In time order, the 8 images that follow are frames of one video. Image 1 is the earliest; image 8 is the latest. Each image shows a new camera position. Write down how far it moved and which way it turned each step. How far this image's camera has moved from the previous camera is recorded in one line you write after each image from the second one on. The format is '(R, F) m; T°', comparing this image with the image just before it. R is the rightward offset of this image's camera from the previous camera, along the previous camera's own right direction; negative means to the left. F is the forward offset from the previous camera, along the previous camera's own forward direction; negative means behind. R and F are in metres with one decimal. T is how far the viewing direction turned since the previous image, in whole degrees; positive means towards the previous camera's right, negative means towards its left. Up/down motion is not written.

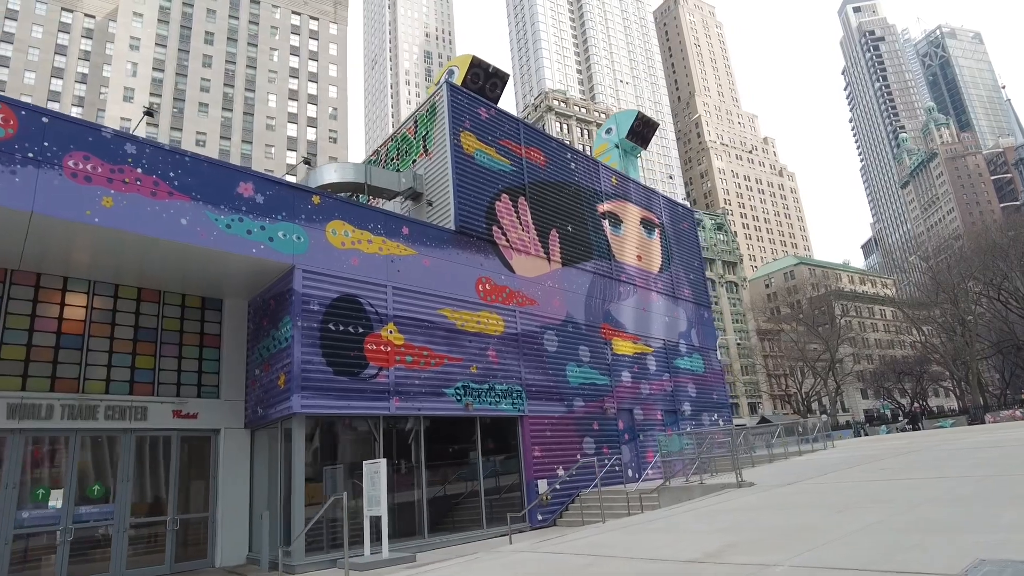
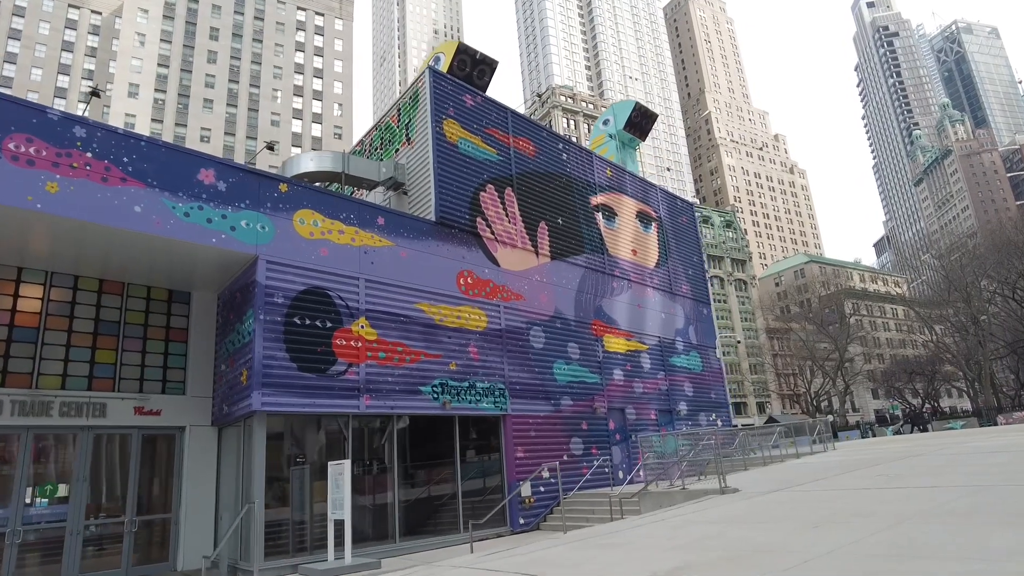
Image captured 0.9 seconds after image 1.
(+0.7, +0.7) m; -1°
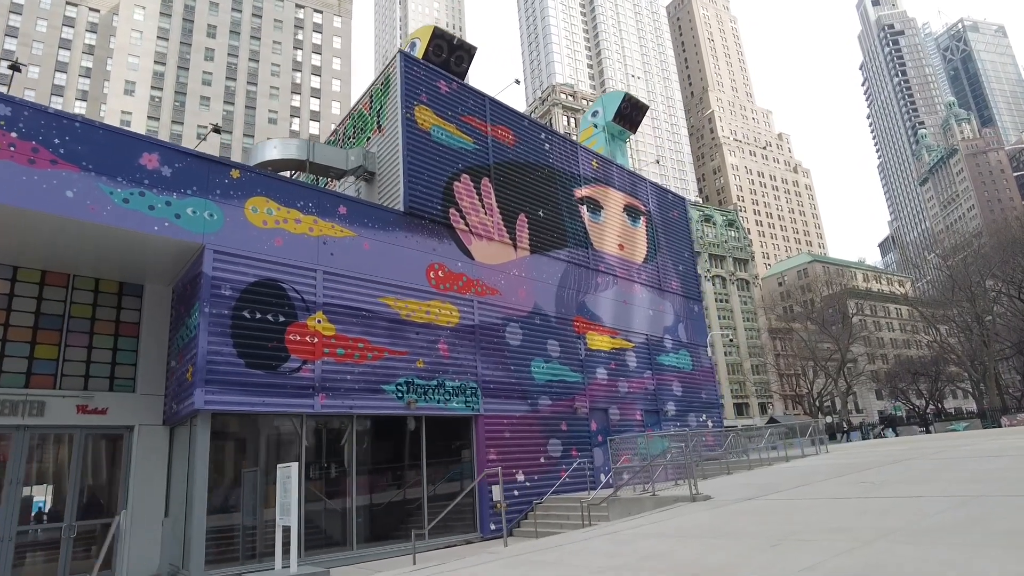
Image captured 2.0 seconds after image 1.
(+0.8, +0.8) m; 0°
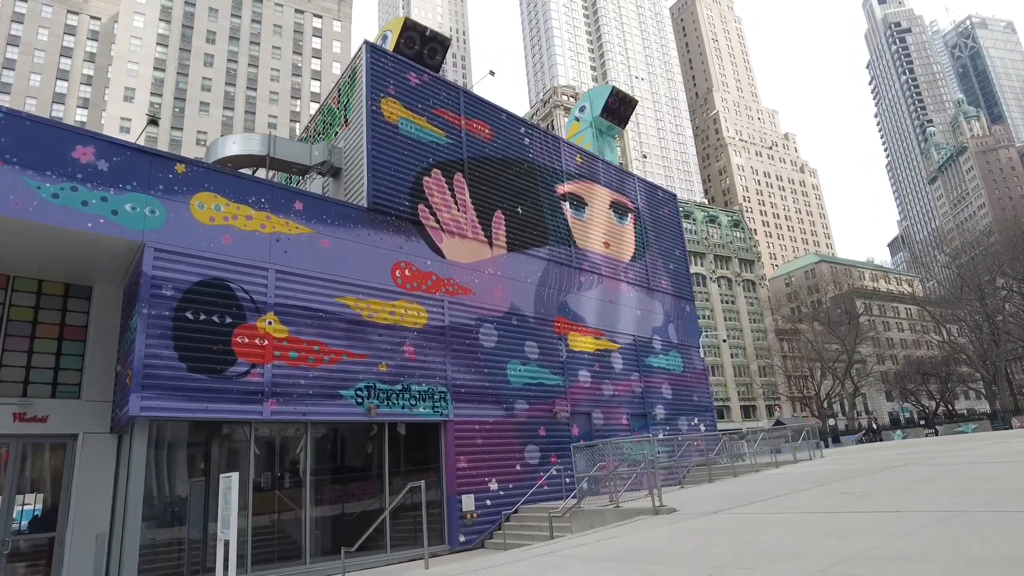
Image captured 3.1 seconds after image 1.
(+0.9, +0.8) m; -1°
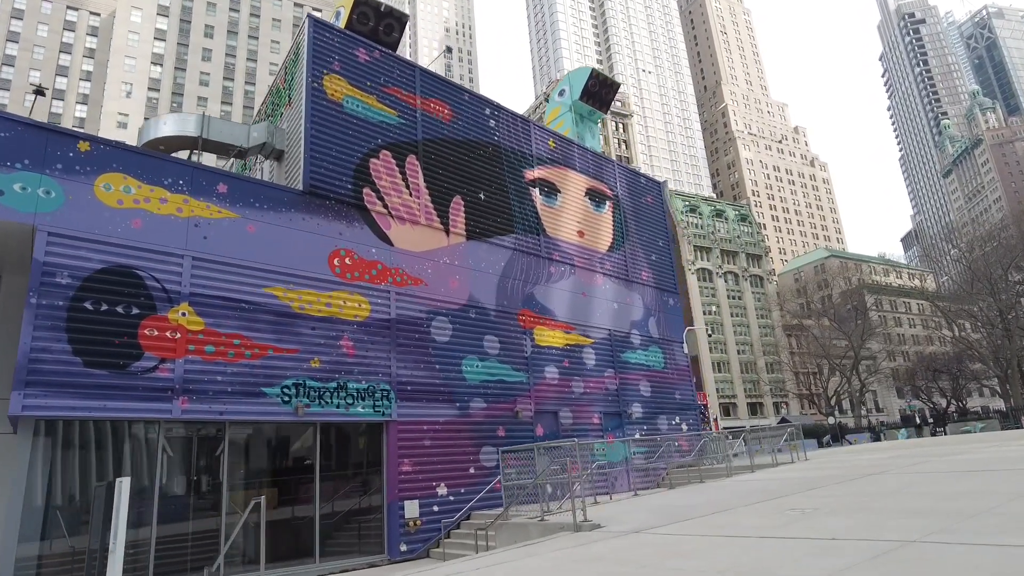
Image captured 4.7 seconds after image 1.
(+1.4, +1.2) m; -1°
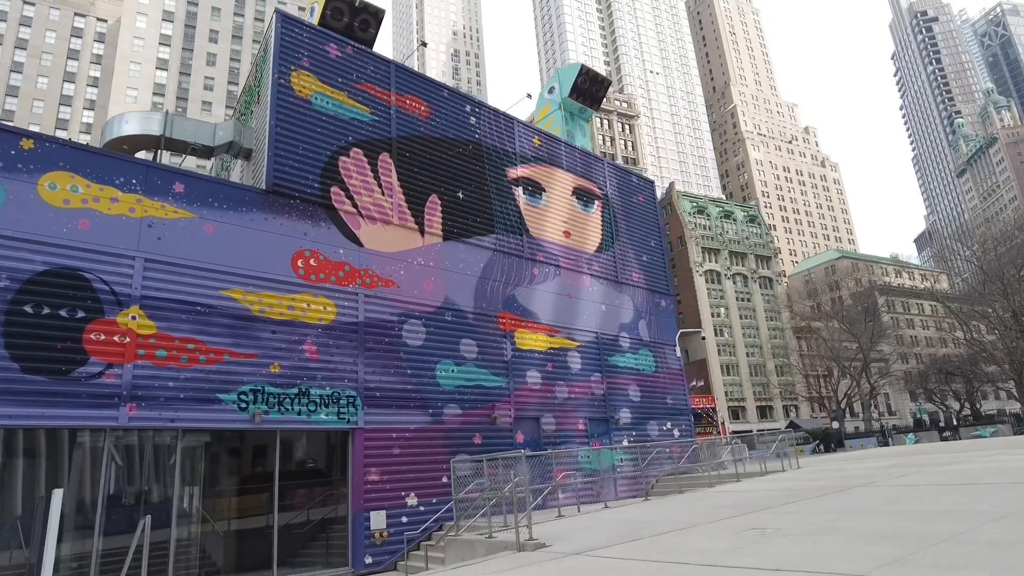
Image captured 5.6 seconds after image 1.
(+0.9, +0.6) m; -1°
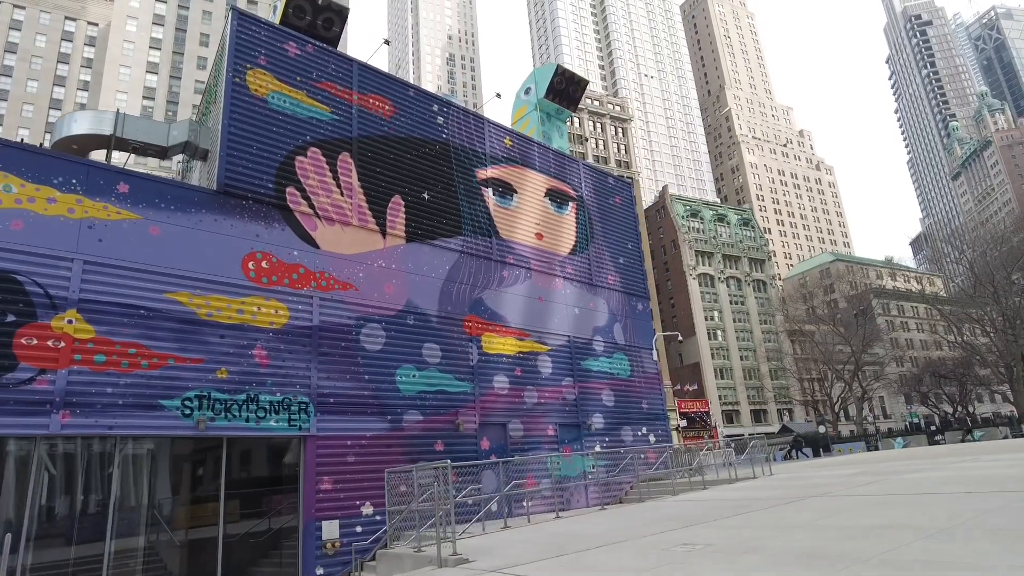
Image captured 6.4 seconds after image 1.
(+0.9, +0.4) m; 0°
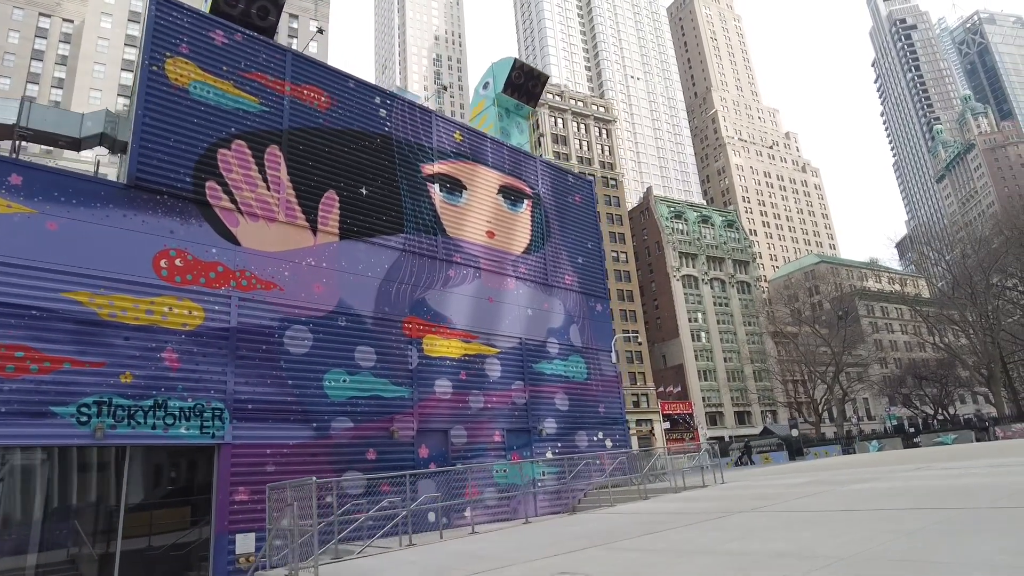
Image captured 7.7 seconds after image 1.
(+1.3, +0.7) m; +1°
